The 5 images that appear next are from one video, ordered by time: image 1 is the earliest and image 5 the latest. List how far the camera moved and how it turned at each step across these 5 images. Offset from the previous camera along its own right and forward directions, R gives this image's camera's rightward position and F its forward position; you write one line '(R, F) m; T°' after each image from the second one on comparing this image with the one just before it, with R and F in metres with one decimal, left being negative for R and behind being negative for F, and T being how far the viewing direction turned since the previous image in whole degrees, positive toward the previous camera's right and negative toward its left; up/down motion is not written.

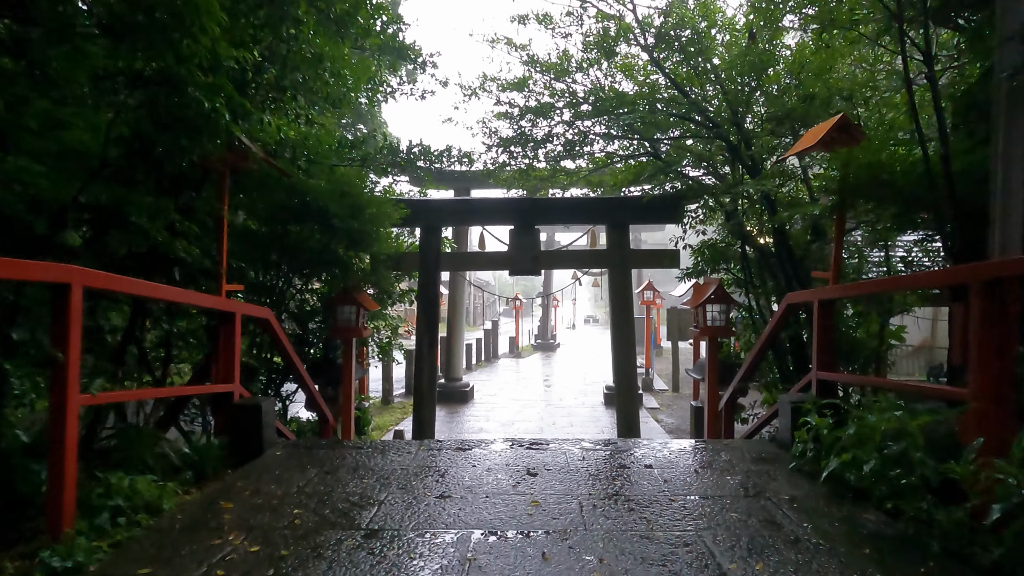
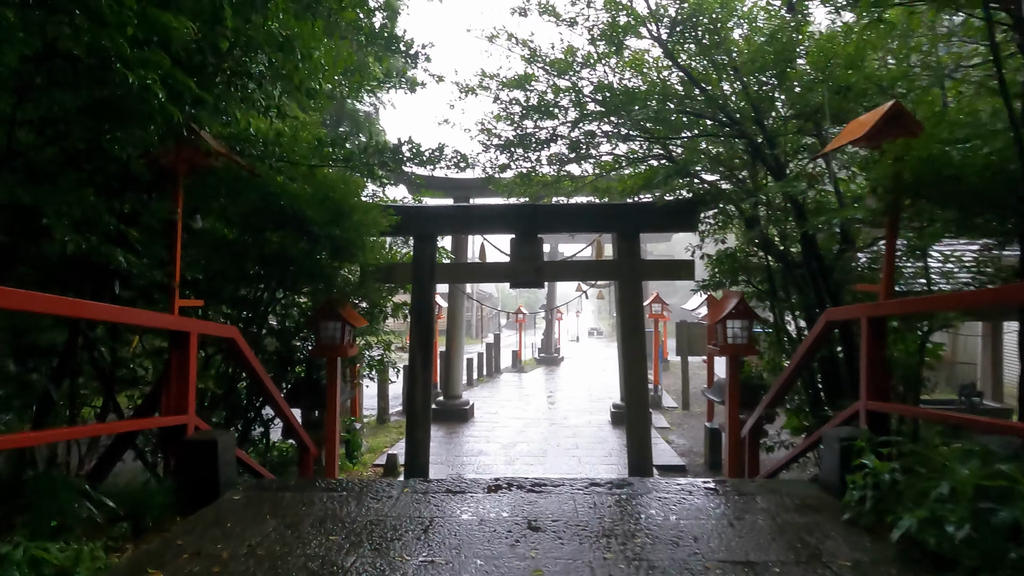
(0.0, +0.5) m; 0°
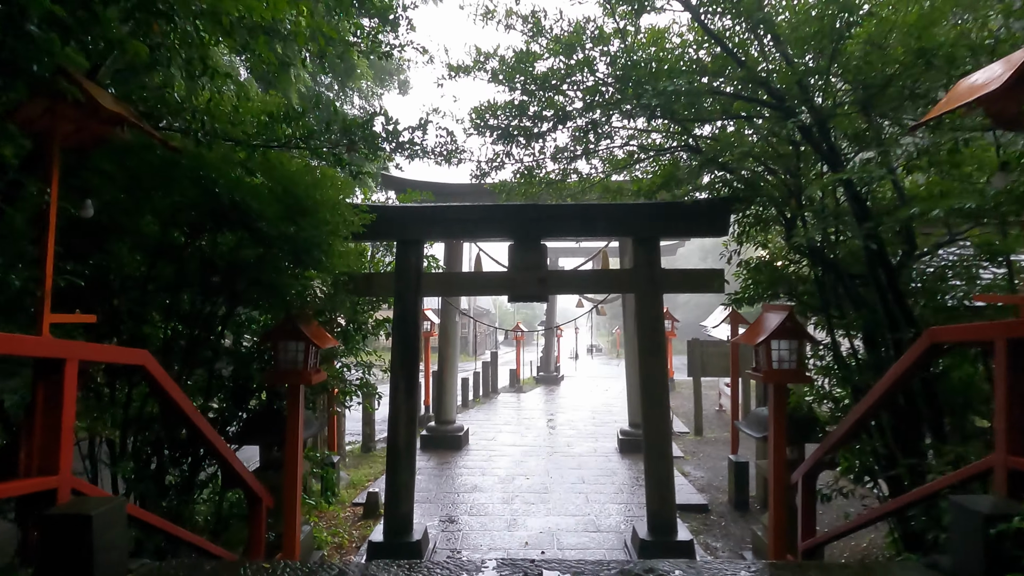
(0.0, +0.8) m; 0°
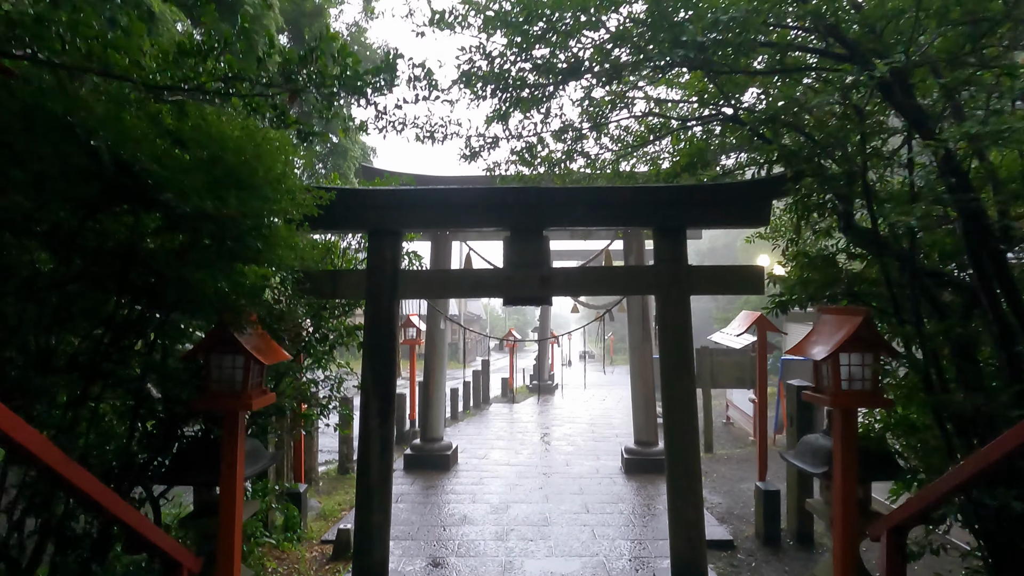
(0.0, +0.8) m; +1°
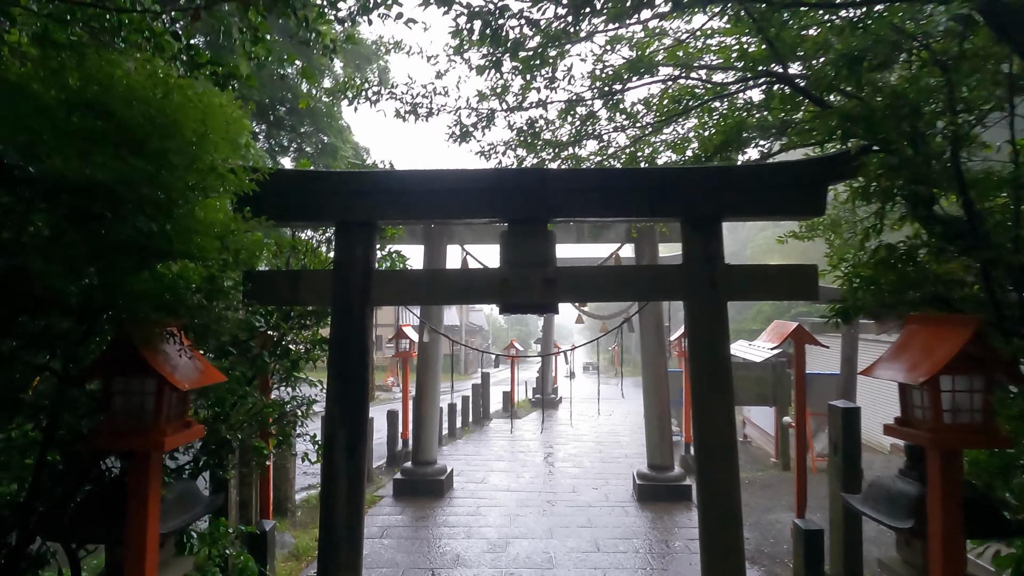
(0.0, +0.7) m; 0°
